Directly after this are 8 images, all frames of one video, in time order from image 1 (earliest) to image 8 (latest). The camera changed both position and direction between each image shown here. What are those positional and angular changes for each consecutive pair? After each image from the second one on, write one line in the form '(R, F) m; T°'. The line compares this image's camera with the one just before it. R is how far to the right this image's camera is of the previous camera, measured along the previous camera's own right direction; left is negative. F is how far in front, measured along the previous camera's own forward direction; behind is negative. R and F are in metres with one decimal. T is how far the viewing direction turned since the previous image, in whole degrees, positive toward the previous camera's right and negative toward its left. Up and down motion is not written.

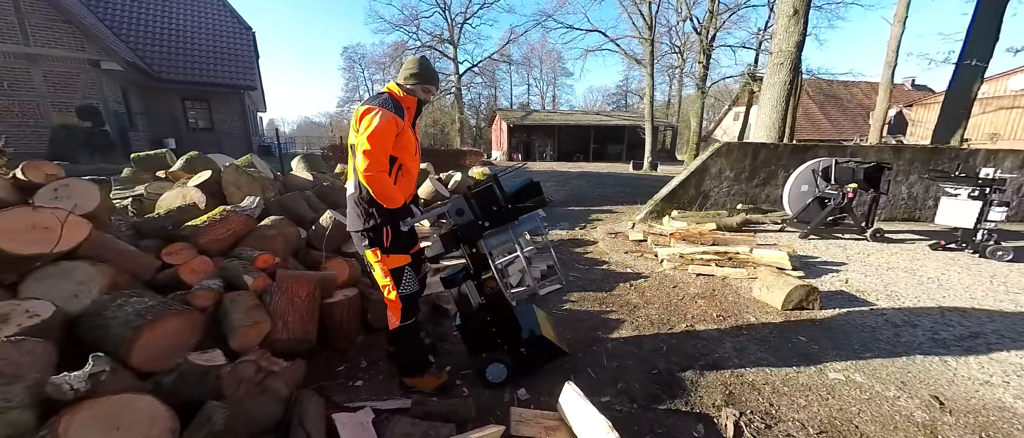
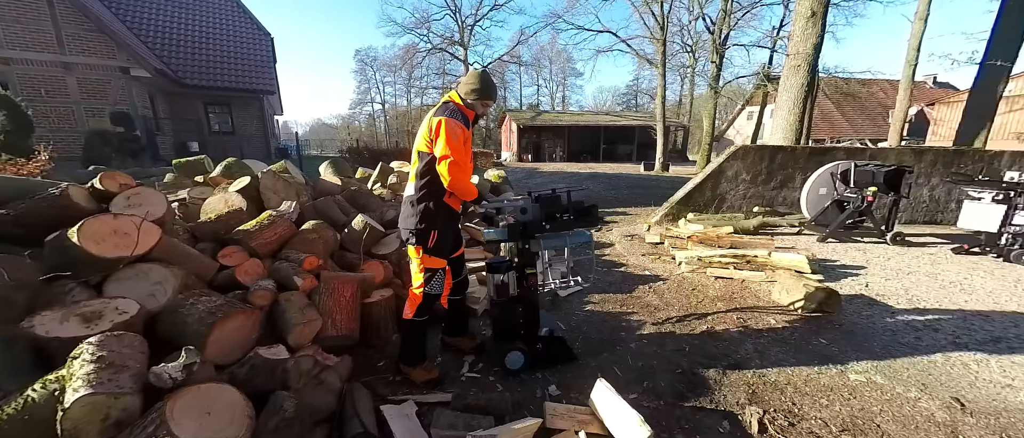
(-0.1, -0.1) m; -1°
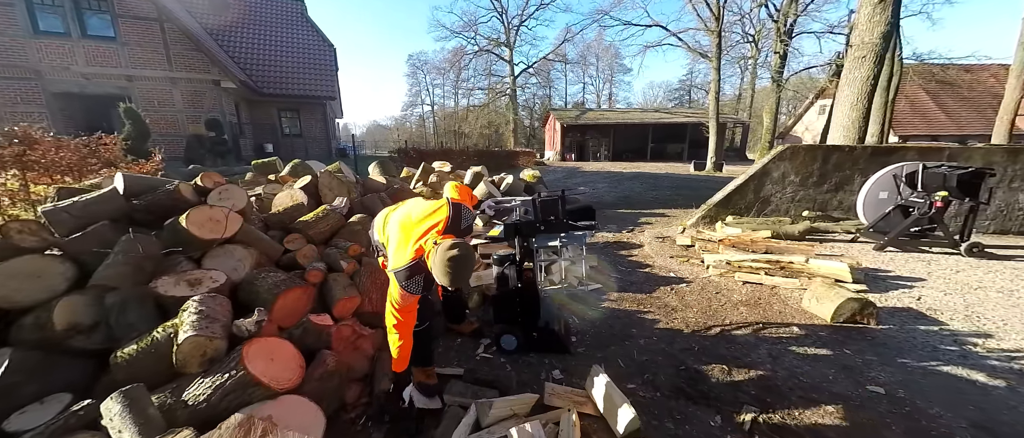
(+0.3, -0.3) m; -7°
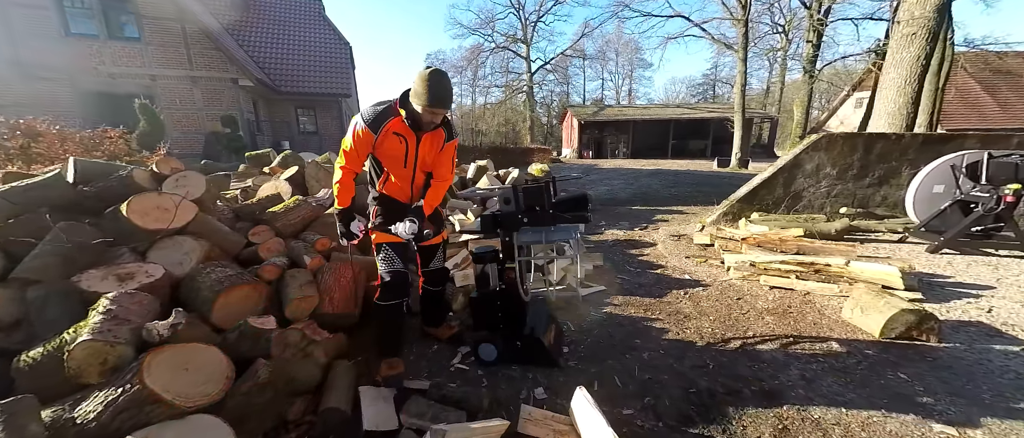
(+0.3, +0.4) m; -3°
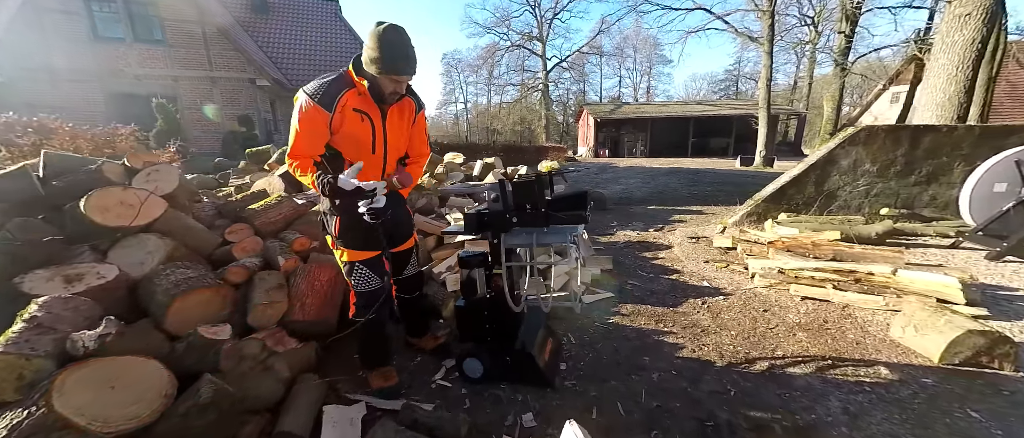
(+0.2, +0.3) m; -3°
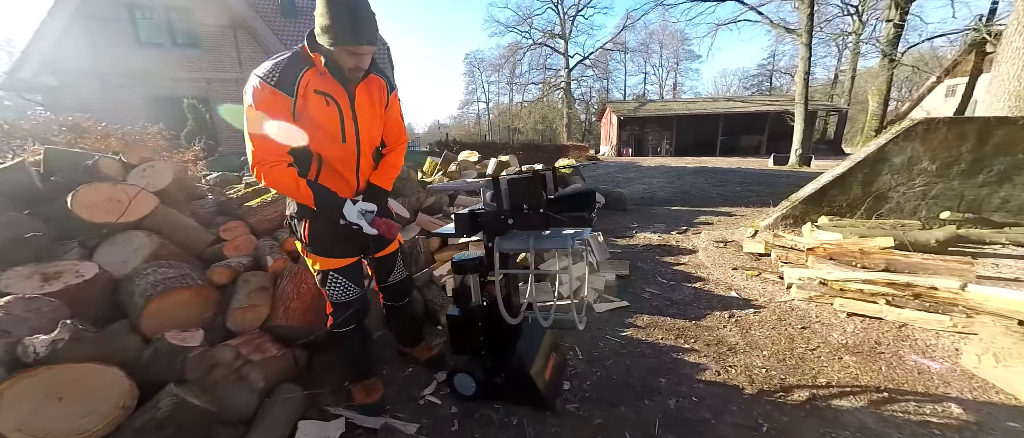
(+0.1, +0.3) m; -4°
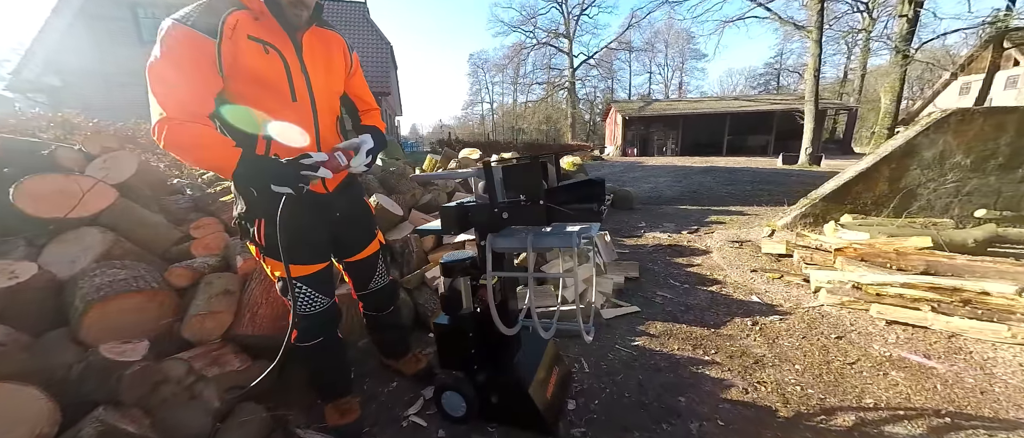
(0.0, +0.3) m; 0°
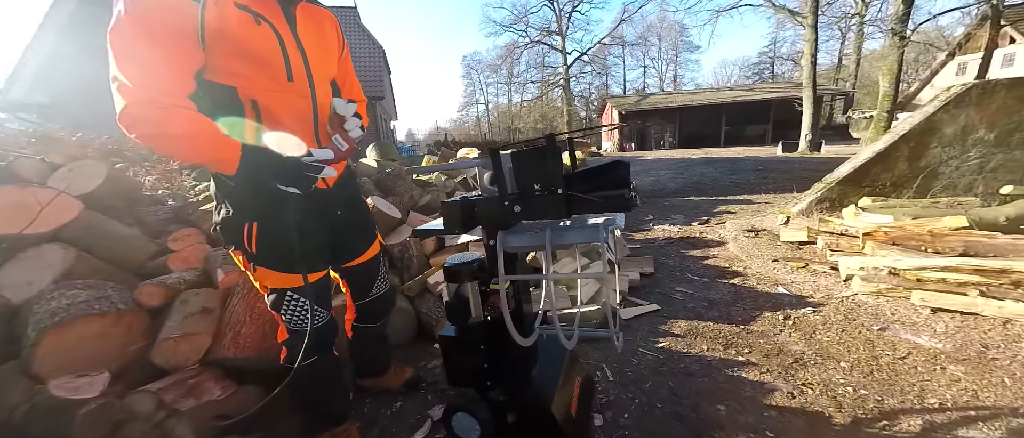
(-0.1, +0.2) m; 0°
